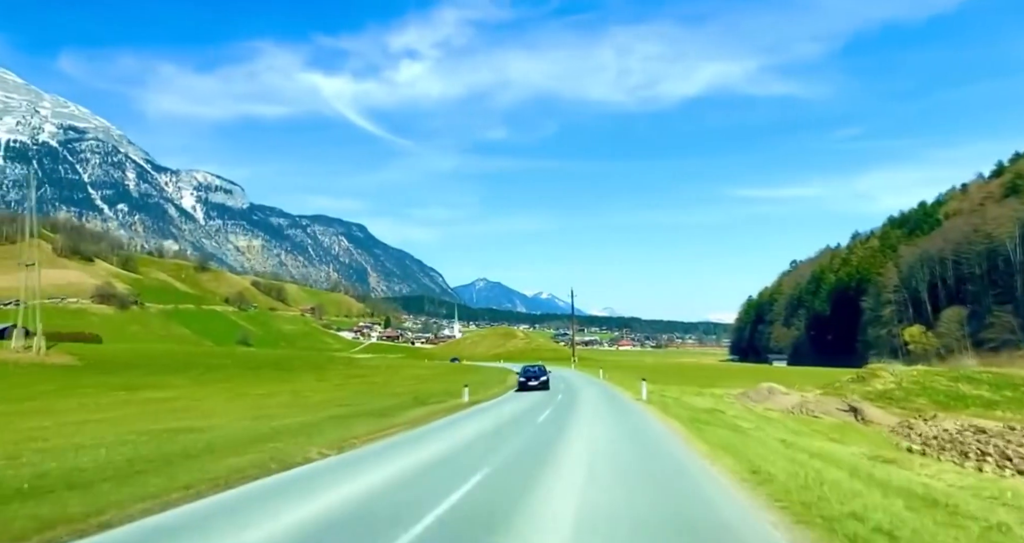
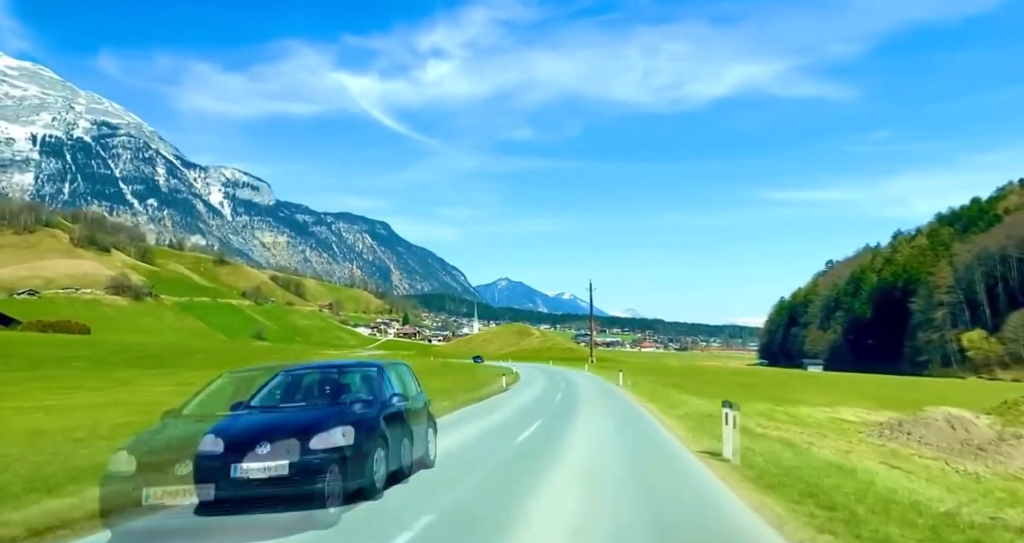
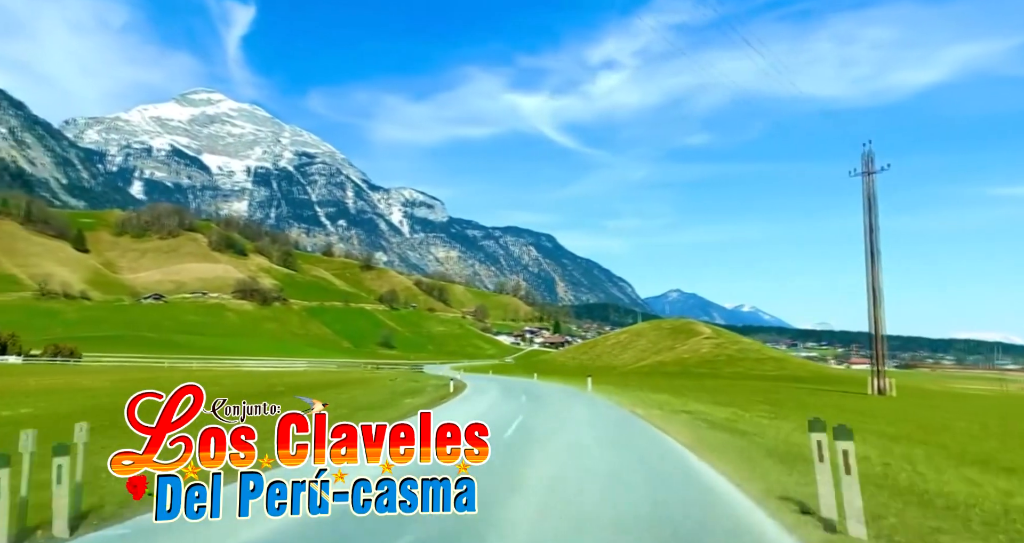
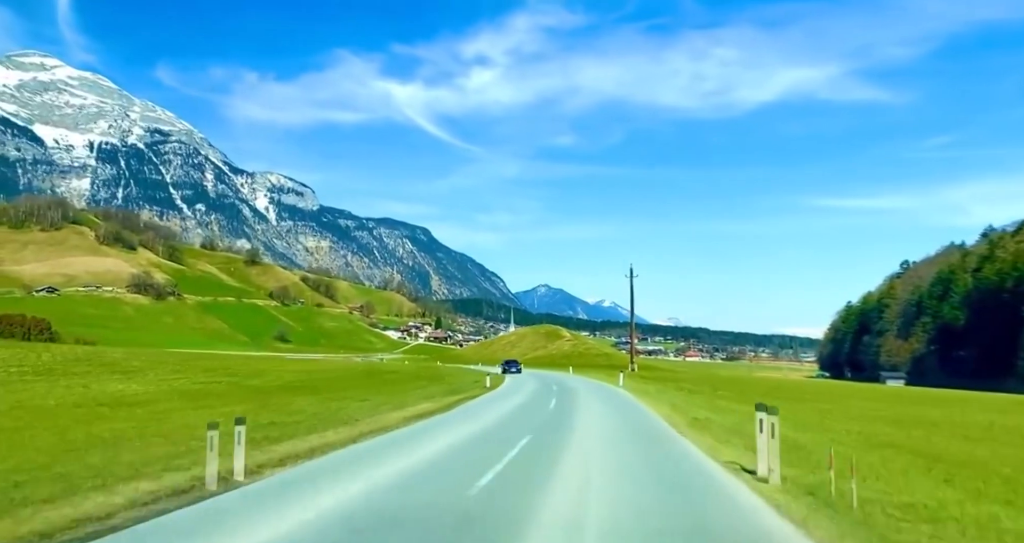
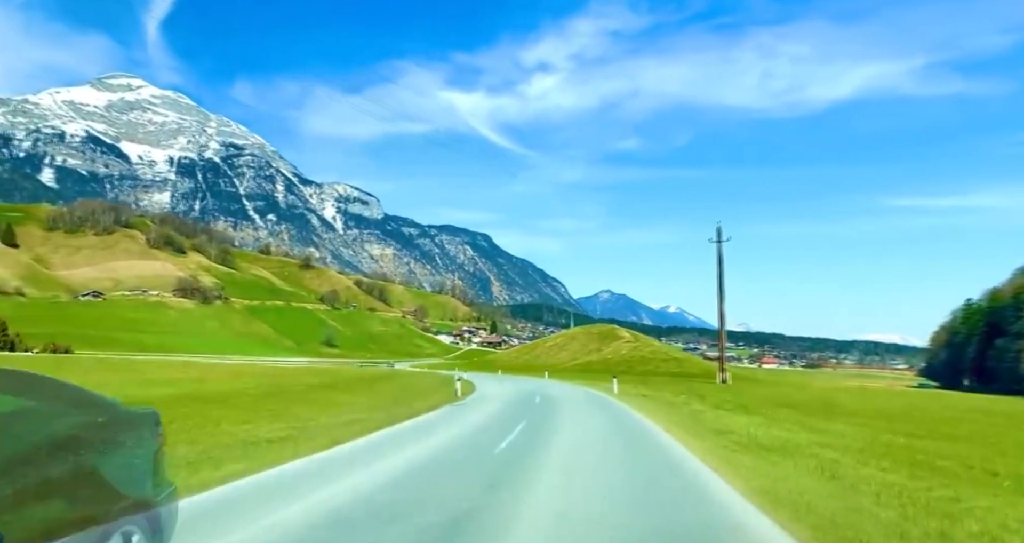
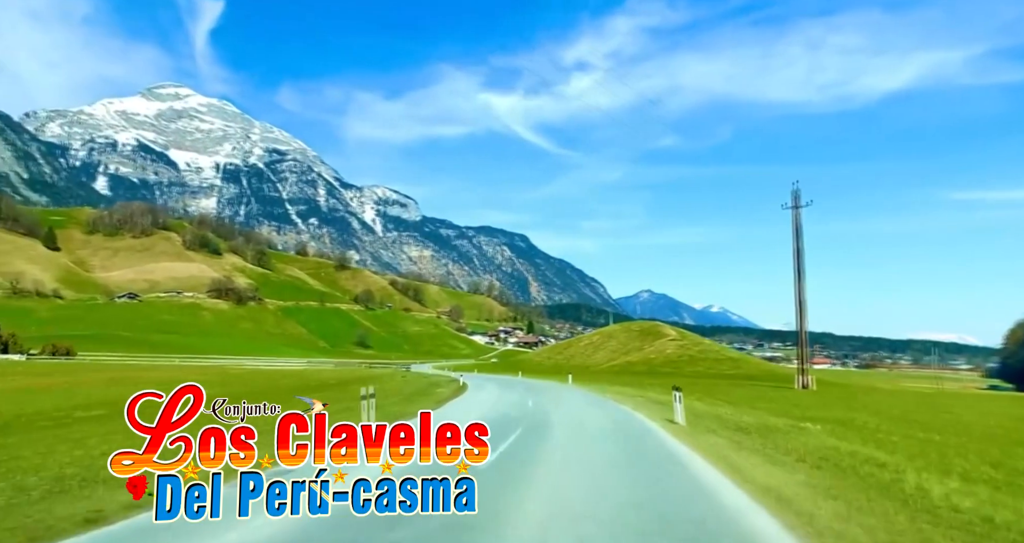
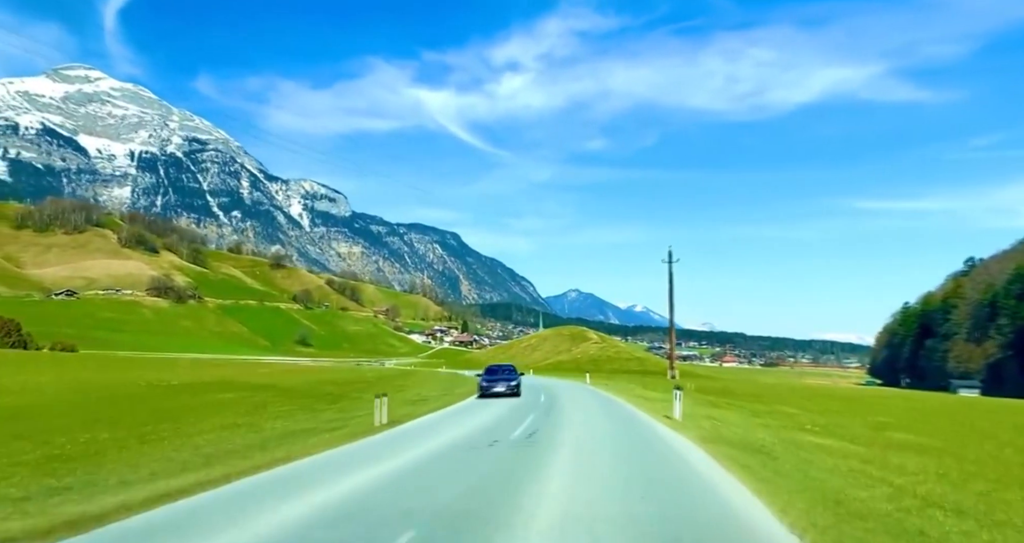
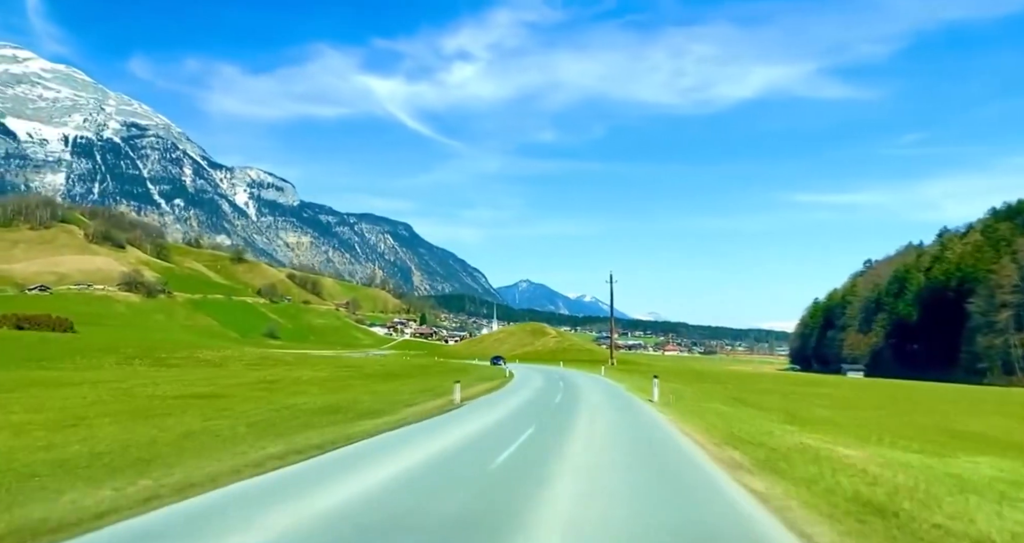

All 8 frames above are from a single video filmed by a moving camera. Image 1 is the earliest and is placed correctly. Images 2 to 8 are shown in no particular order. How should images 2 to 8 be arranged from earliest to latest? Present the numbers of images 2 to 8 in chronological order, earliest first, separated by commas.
2, 8, 4, 7, 5, 6, 3
